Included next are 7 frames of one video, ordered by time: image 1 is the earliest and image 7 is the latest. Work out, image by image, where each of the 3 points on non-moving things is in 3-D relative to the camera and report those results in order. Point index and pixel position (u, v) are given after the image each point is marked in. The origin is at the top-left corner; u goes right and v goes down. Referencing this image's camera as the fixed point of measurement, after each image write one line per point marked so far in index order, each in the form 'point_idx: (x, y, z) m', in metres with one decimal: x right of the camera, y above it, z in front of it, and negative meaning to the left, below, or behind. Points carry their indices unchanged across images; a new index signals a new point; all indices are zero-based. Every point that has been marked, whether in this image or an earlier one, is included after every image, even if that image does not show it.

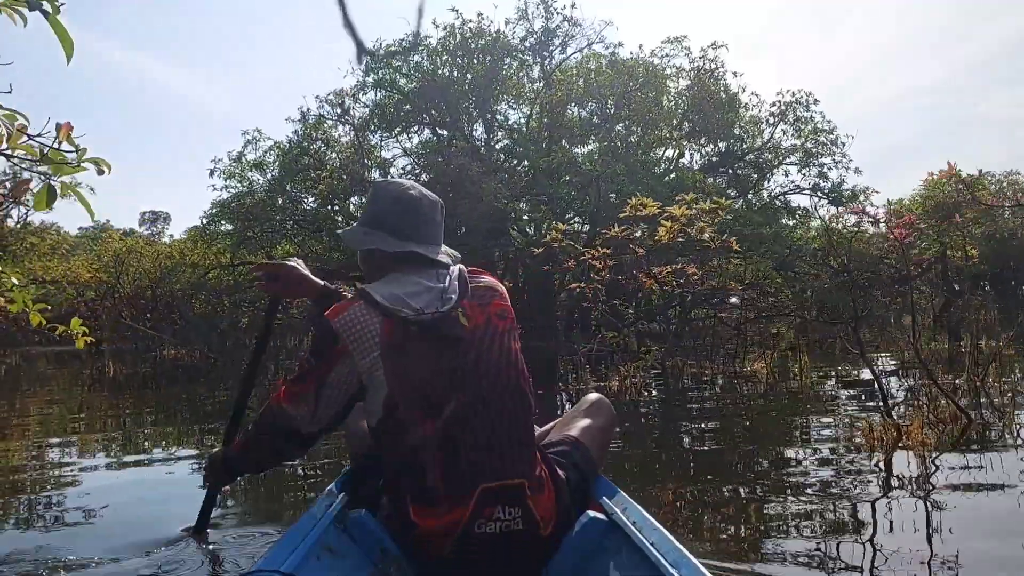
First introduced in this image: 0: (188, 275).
0: (-6.7, +0.3, +15.8) m
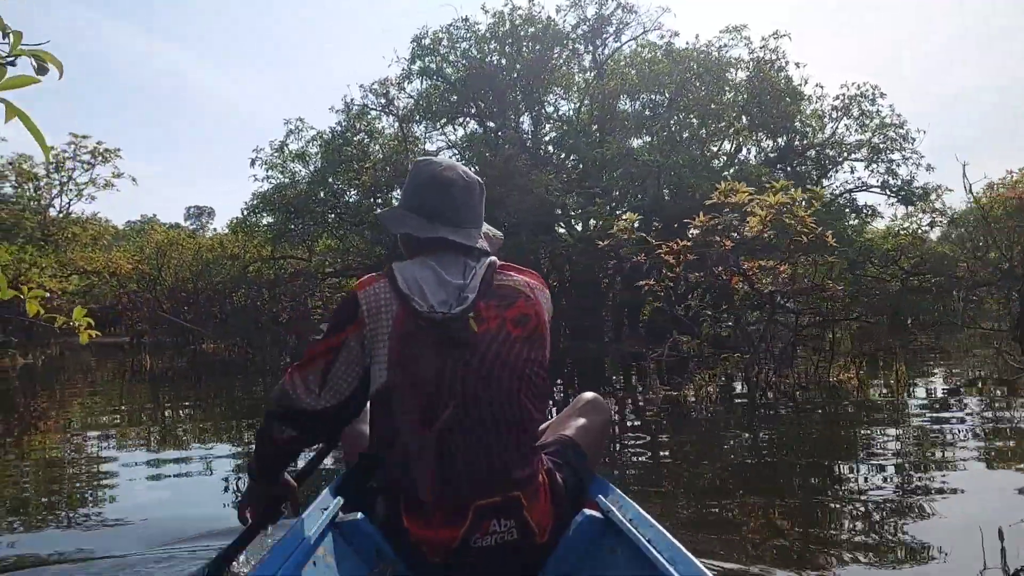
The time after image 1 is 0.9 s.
0: (-5.8, +0.4, +15.7) m
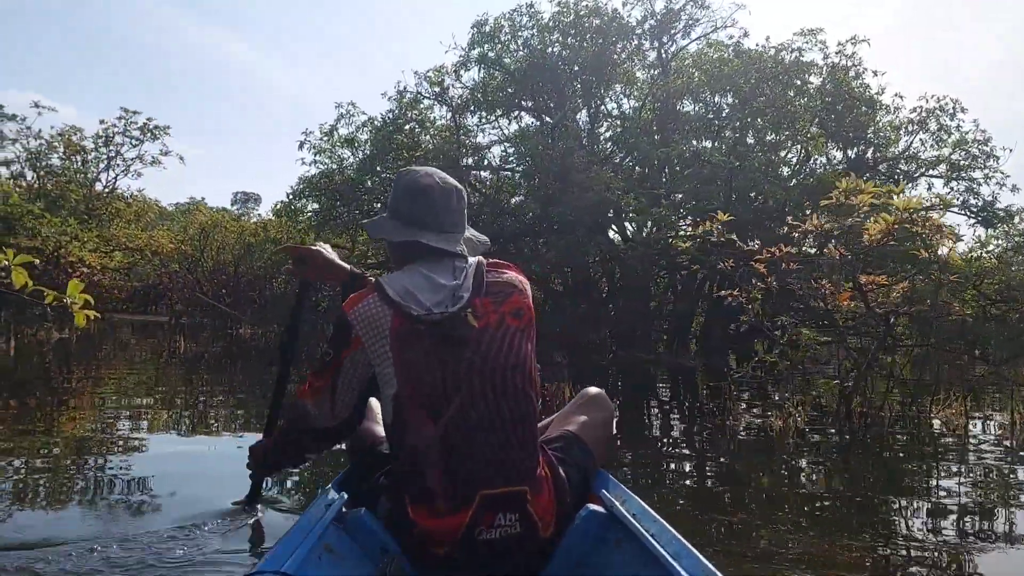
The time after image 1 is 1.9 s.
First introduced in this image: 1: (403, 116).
0: (-4.9, +0.7, +15.6) m
1: (-1.4, +2.2, +9.5) m
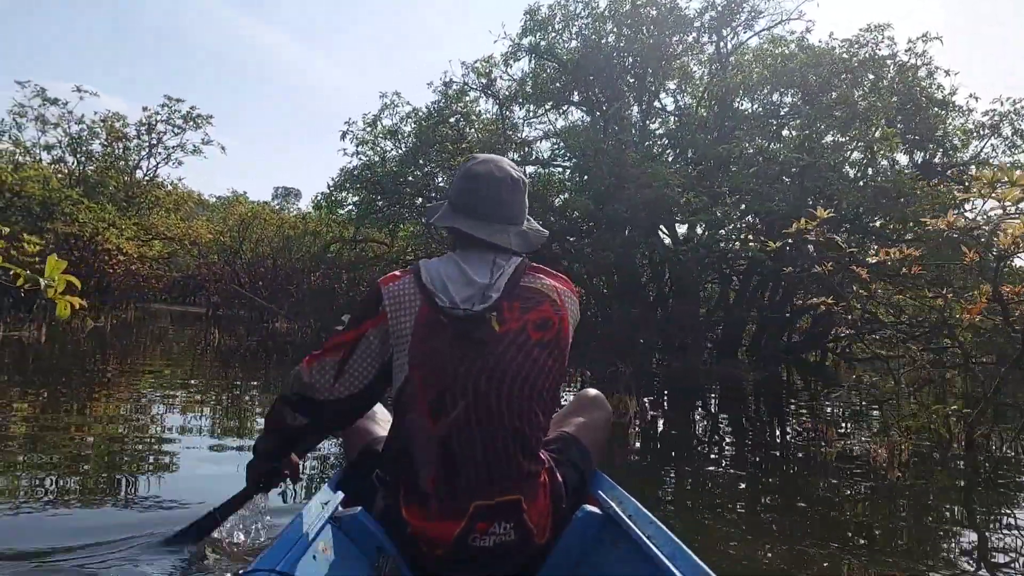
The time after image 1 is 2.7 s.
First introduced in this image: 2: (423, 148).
0: (-4.1, +0.8, +15.4) m
1: (-0.8, +2.2, +9.2) m
2: (-1.1, +1.6, +9.0) m
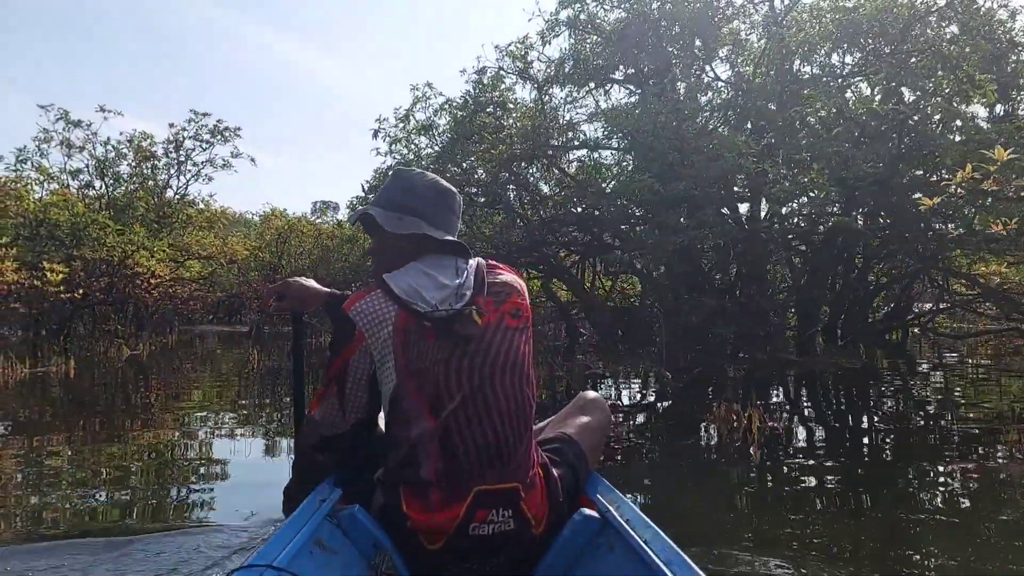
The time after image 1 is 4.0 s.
0: (-3.2, +0.6, +15.0) m
1: (-0.3, +2.2, +8.6) m
2: (-0.6, +1.6, +8.4) m
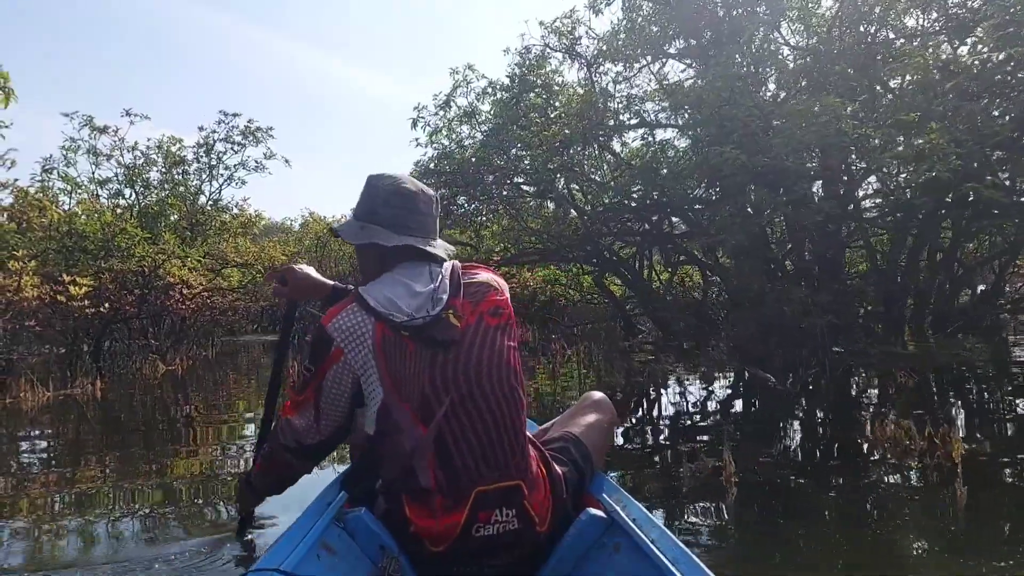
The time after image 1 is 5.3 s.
0: (-2.3, +0.5, +14.5) m
1: (+0.2, +2.2, +8.0) m
2: (-0.1, +1.6, +7.8) m
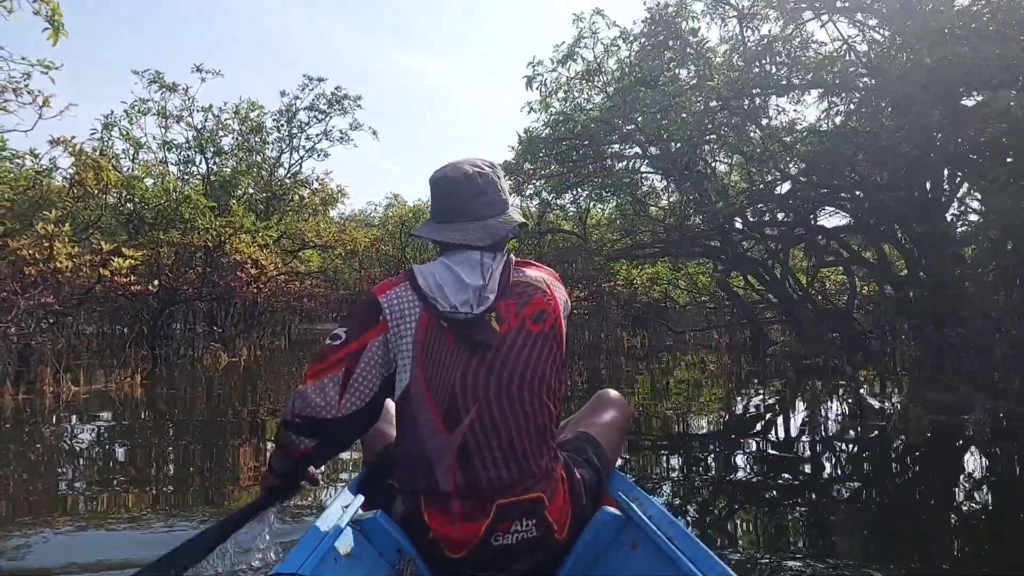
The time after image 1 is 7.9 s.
0: (-0.6, +0.7, +13.5) m
1: (+1.3, +2.2, +6.7) m
2: (+1.0, +1.7, +6.6) m
